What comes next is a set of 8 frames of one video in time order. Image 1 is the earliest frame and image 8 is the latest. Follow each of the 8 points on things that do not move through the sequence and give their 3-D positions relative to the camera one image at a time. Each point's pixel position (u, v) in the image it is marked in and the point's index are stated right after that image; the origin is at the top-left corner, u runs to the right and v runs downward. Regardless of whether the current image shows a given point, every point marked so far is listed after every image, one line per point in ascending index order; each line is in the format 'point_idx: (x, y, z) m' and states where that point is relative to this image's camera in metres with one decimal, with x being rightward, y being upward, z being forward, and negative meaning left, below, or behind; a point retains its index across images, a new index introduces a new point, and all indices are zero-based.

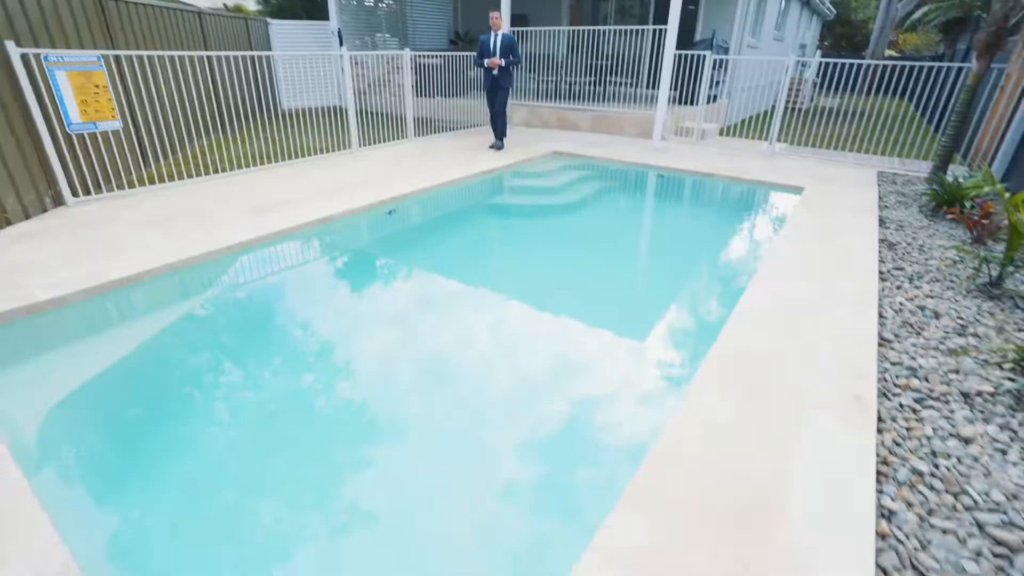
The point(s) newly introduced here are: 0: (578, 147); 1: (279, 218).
0: (+0.9, +1.9, +7.3) m
1: (-1.9, +0.6, +4.5) m
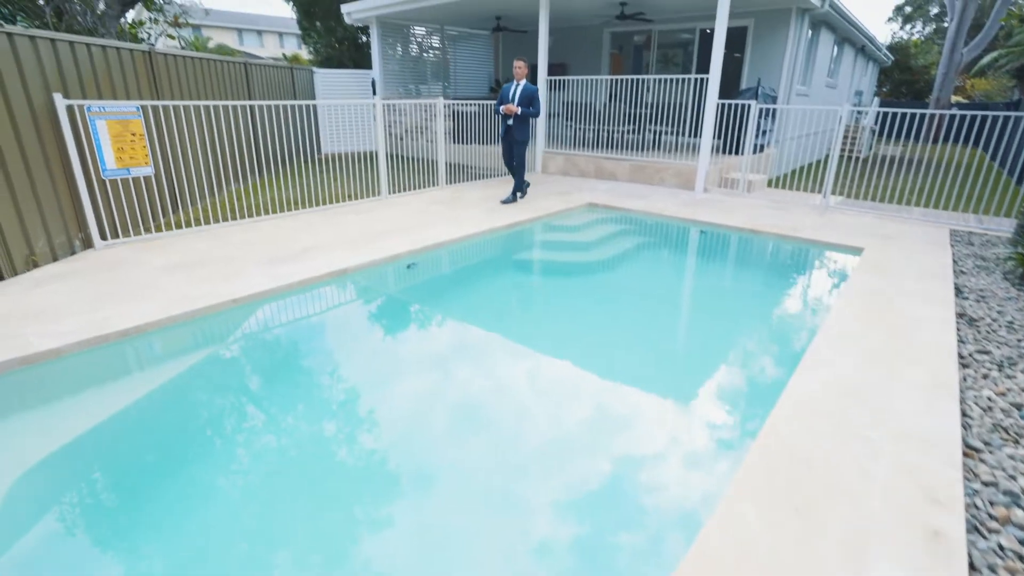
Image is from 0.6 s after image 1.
0: (+1.4, +1.2, +7.0) m
1: (-1.8, +0.2, +4.3) m
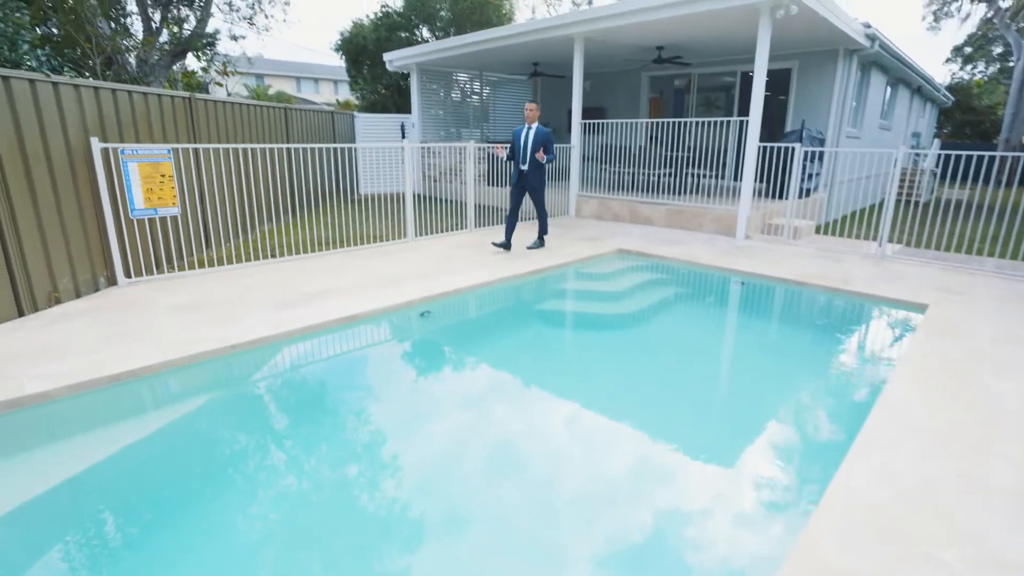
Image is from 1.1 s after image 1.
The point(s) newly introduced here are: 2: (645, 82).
0: (+1.8, +0.6, +6.7) m
1: (-1.6, -0.2, +4.2) m
2: (+2.8, +4.3, +10.8) m
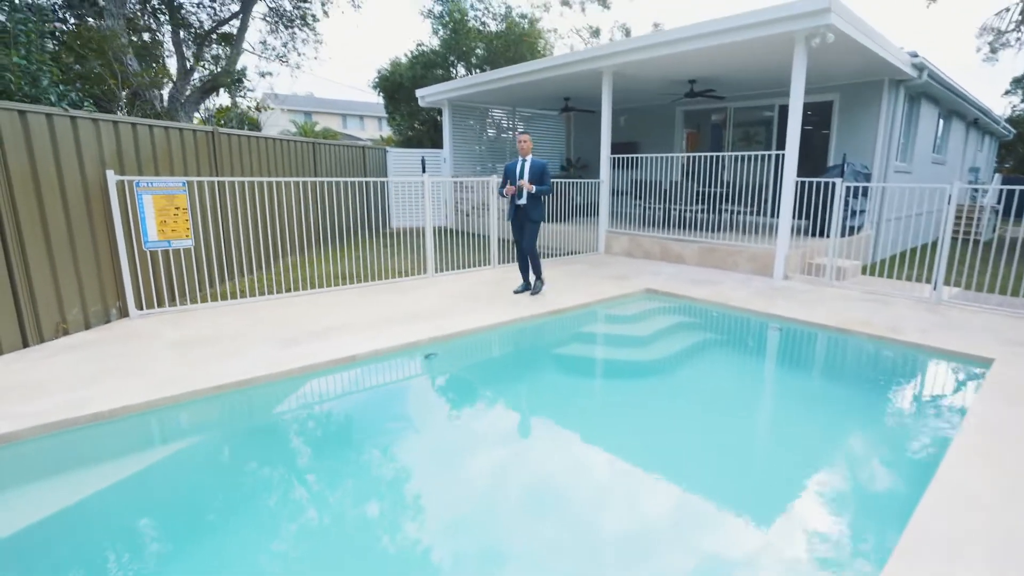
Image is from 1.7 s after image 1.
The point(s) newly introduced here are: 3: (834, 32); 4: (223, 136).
0: (+2.0, 0.0, +6.3) m
1: (-1.5, -0.5, +4.0) m
2: (+3.4, +3.5, +10.5) m
3: (+3.5, +2.8, +5.7) m
4: (-3.2, +1.7, +5.8) m
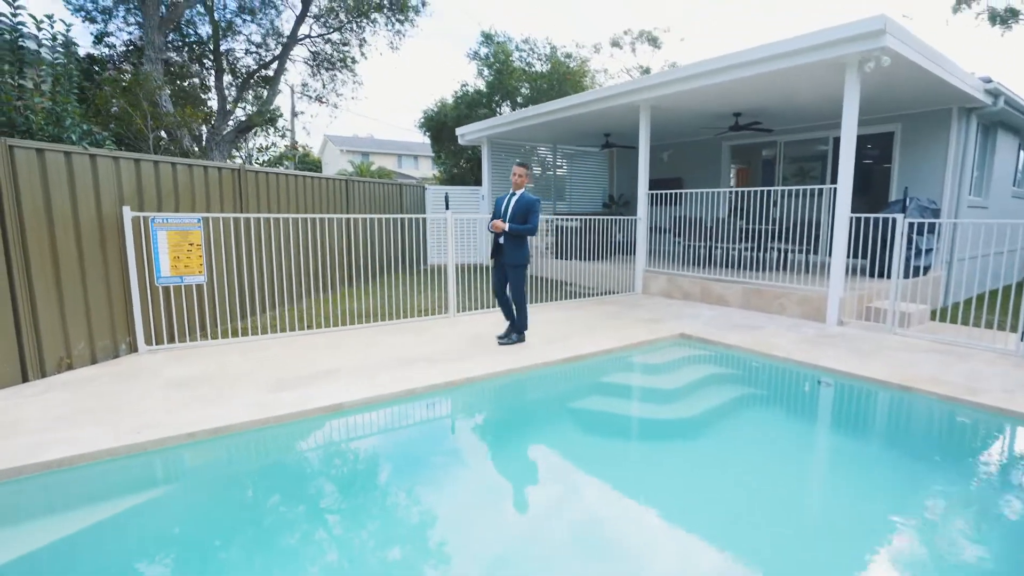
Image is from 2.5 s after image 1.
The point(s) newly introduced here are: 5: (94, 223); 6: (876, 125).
0: (+2.3, -0.4, +5.7) m
1: (-1.5, -0.8, +3.8) m
2: (+4.1, +2.7, +10.1) m
3: (+3.8, +2.3, +5.2) m
4: (-3.0, +1.3, +5.9) m
5: (-3.4, +0.5, +4.2) m
6: (+5.5, +2.5, +7.9) m
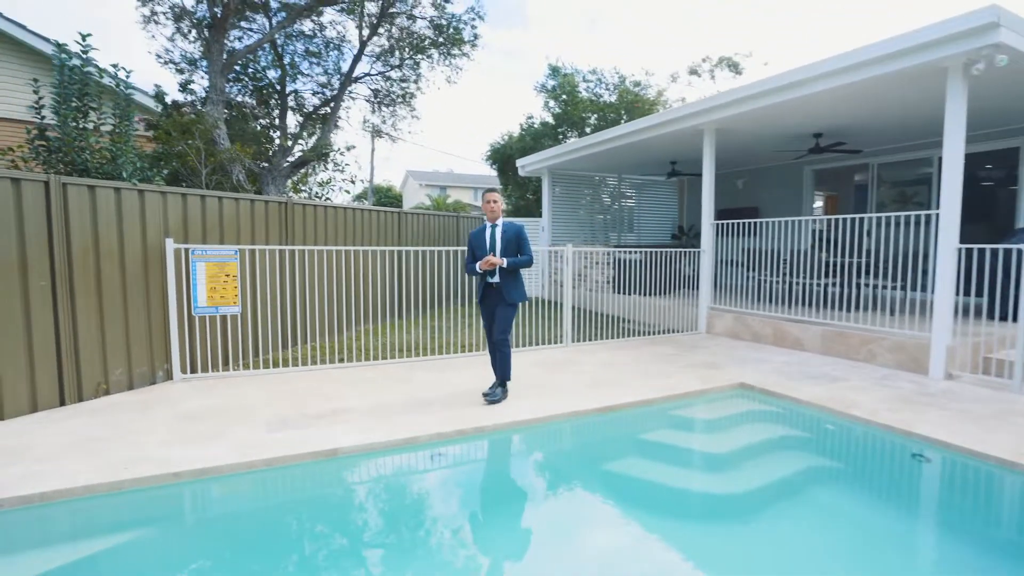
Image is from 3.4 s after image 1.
0: (+2.6, -0.8, +5.0) m
1: (-1.3, -1.0, +3.6) m
2: (+5.2, +2.0, +9.1) m
3: (+4.1, +1.9, +4.4) m
4: (-2.5, +0.9, +6.0) m
5: (-3.2, +0.3, +4.4) m
6: (+6.3, +1.9, +6.8) m
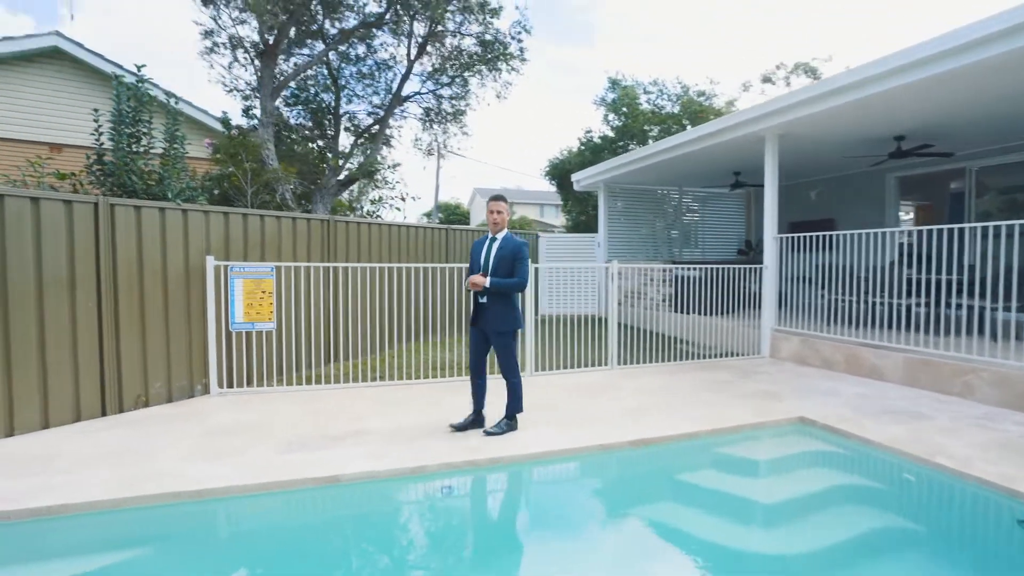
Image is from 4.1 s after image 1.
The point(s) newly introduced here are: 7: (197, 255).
0: (+2.9, -1.0, +4.3) m
1: (-1.2, -1.1, +3.5) m
2: (+6.0, +1.6, +8.2) m
3: (+4.4, +1.8, +3.6) m
4: (-2.0, +0.7, +6.1) m
5: (-2.9, +0.1, +4.5) m
6: (+6.8, +1.7, +5.7) m
7: (-2.8, +0.3, +4.6) m
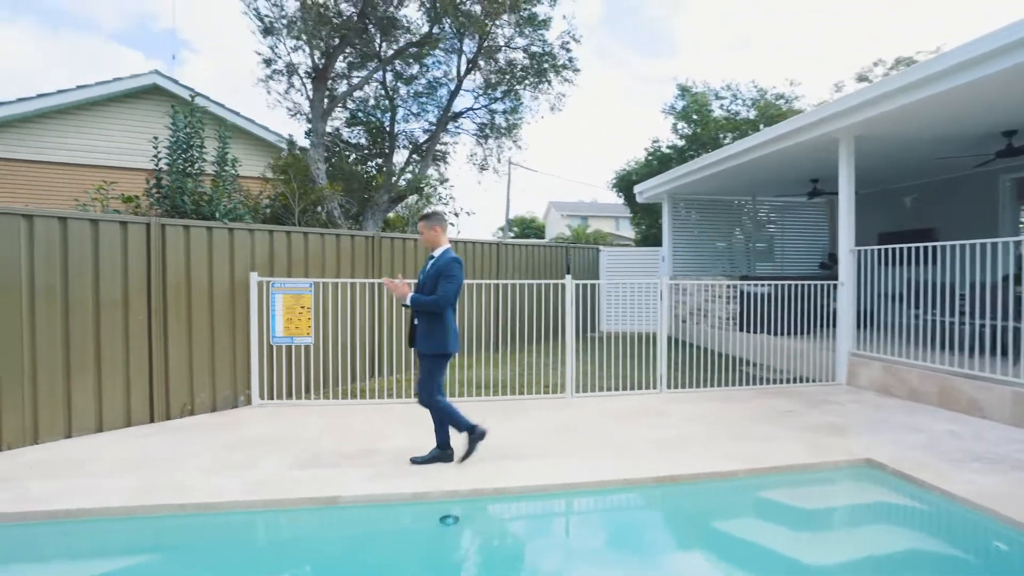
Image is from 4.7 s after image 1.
0: (+3.1, -1.2, +3.6) m
1: (-1.1, -1.2, +3.4) m
2: (+6.7, +1.4, +7.1) m
3: (+4.4, +1.6, +2.8) m
4: (-1.5, +0.6, +6.1) m
5: (-2.6, 0.0, +4.7) m
6: (+7.1, +1.5, +4.5) m
7: (-2.5, +0.2, +4.8) m
